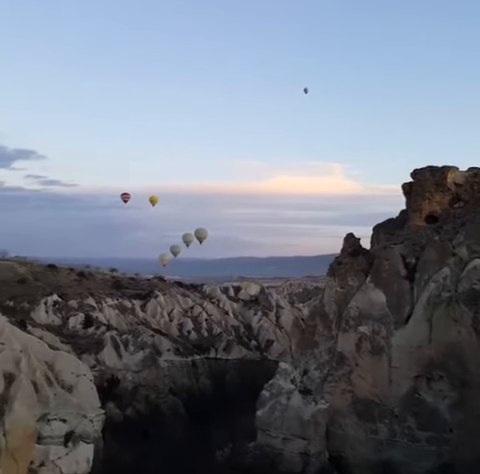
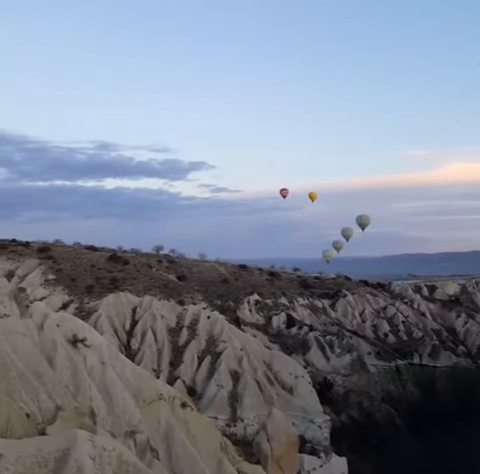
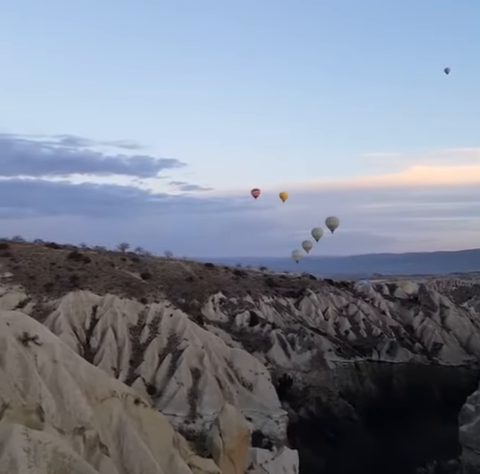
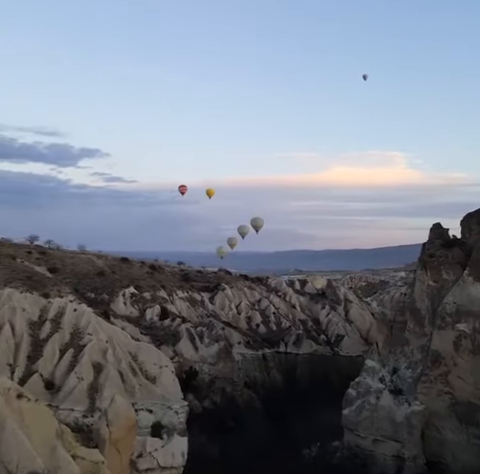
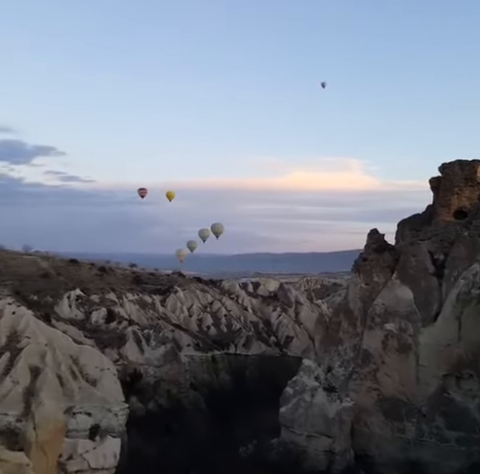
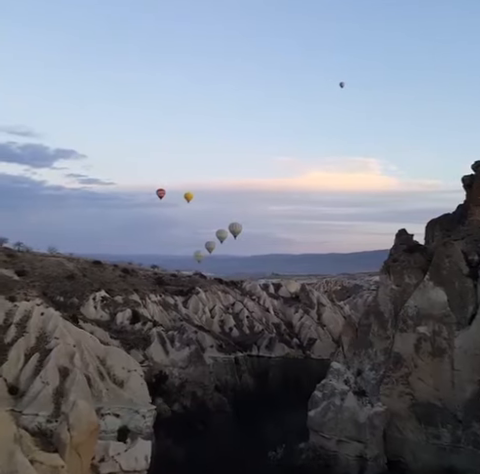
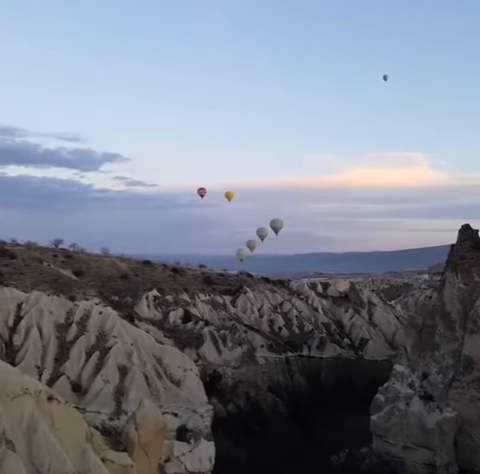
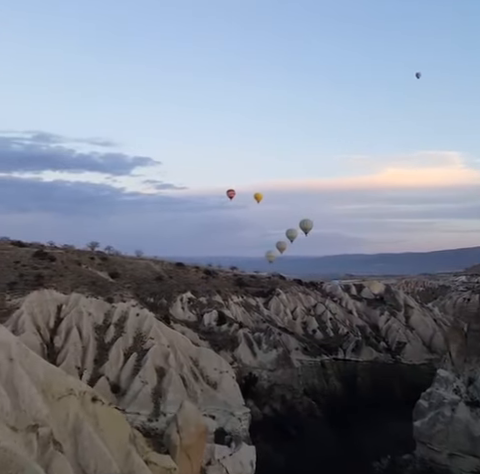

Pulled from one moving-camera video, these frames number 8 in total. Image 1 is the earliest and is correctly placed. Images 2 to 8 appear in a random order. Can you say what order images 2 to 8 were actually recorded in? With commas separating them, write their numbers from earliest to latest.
5, 6, 4, 7, 8, 3, 2
